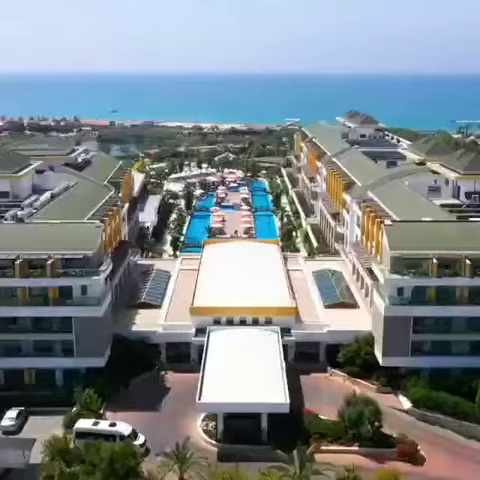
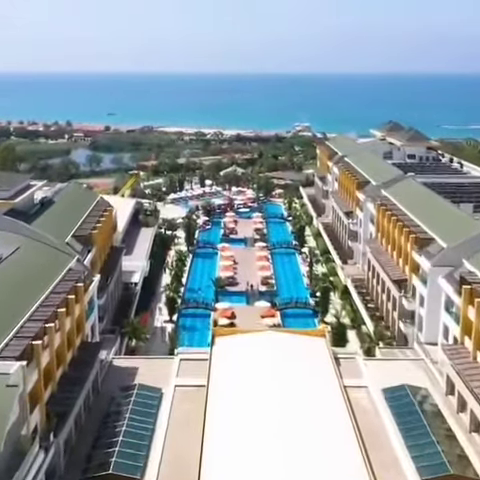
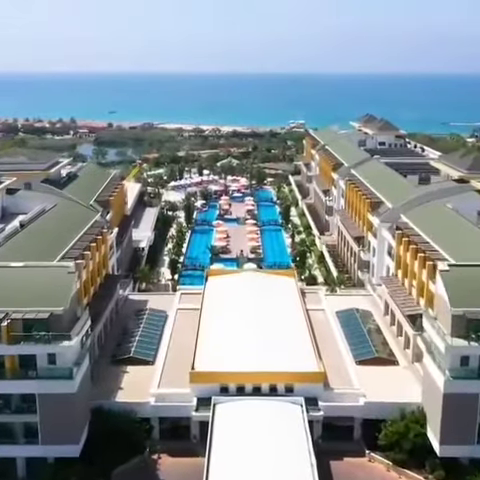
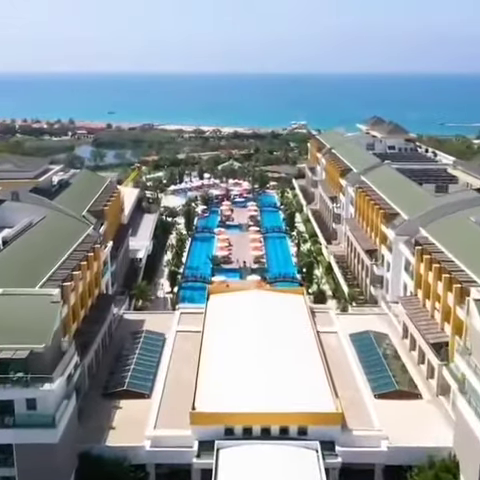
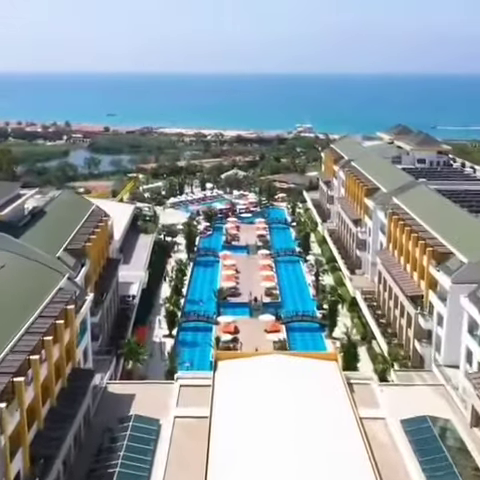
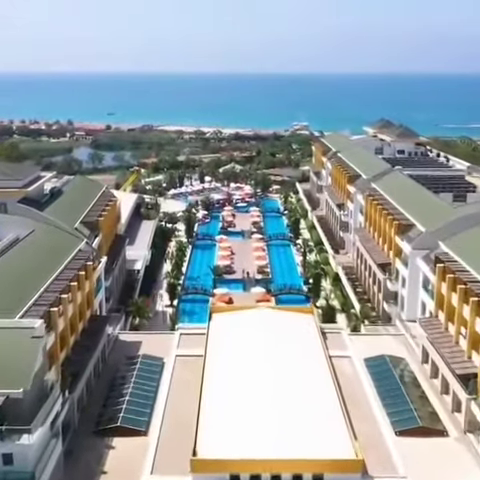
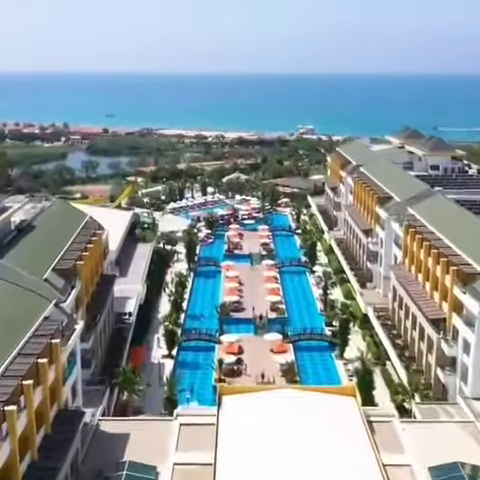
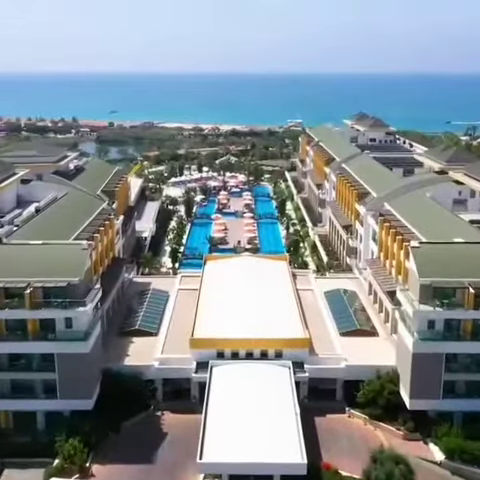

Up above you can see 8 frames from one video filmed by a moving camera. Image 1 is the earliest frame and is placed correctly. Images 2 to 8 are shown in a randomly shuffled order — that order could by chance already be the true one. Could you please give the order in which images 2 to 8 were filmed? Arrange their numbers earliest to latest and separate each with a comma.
8, 3, 4, 6, 2, 5, 7
